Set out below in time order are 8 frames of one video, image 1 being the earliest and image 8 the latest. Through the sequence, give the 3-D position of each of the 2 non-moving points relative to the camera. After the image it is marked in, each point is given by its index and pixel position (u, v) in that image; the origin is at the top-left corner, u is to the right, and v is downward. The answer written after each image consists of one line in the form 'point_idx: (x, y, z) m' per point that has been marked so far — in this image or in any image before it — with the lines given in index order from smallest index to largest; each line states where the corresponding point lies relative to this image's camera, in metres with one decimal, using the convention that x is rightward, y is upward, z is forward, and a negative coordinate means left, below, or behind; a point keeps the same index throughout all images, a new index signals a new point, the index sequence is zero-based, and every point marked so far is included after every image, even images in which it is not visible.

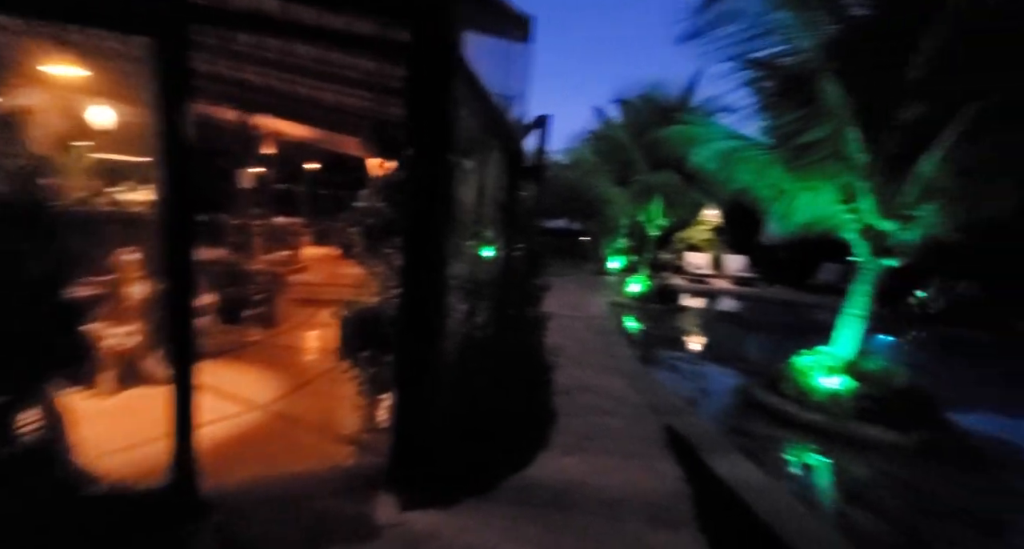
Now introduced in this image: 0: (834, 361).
0: (+3.6, -1.0, +5.1) m
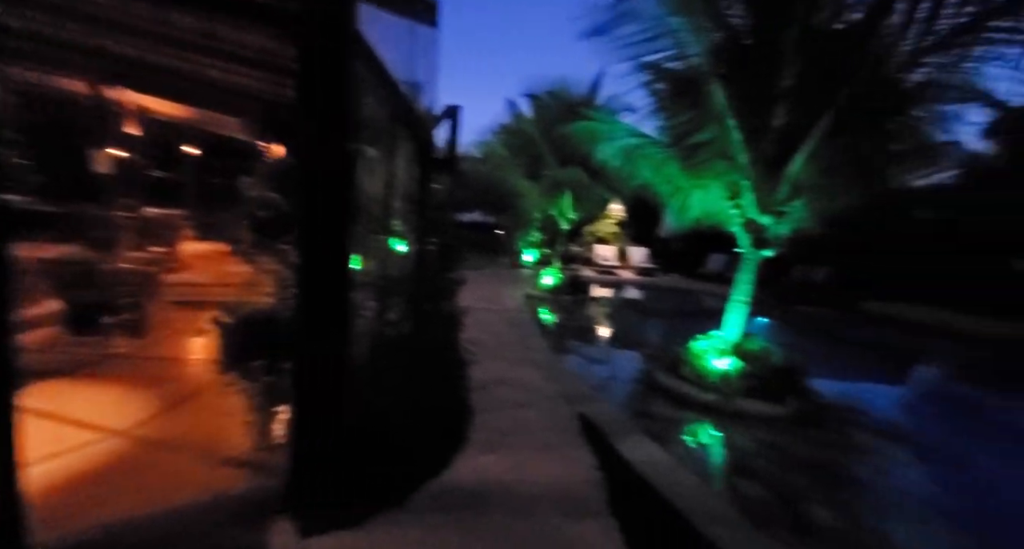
0: (+2.6, -0.9, +5.6) m
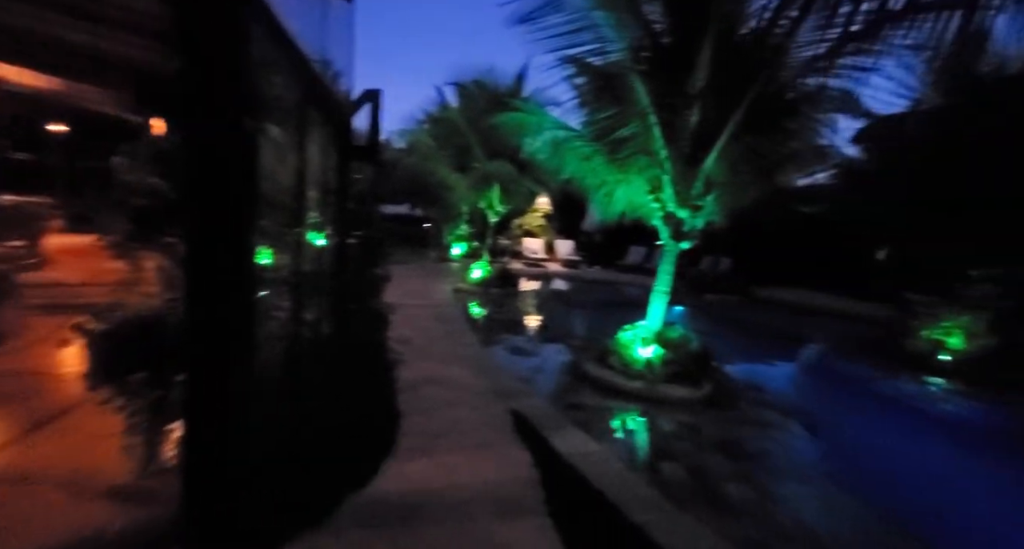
0: (+1.7, -0.7, +5.8) m
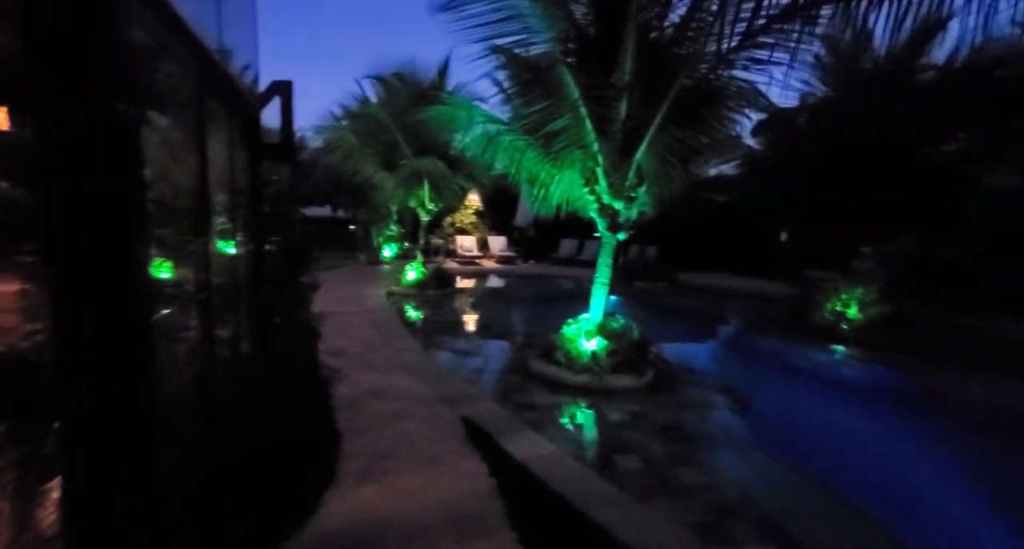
0: (+1.0, -0.6, +5.8) m
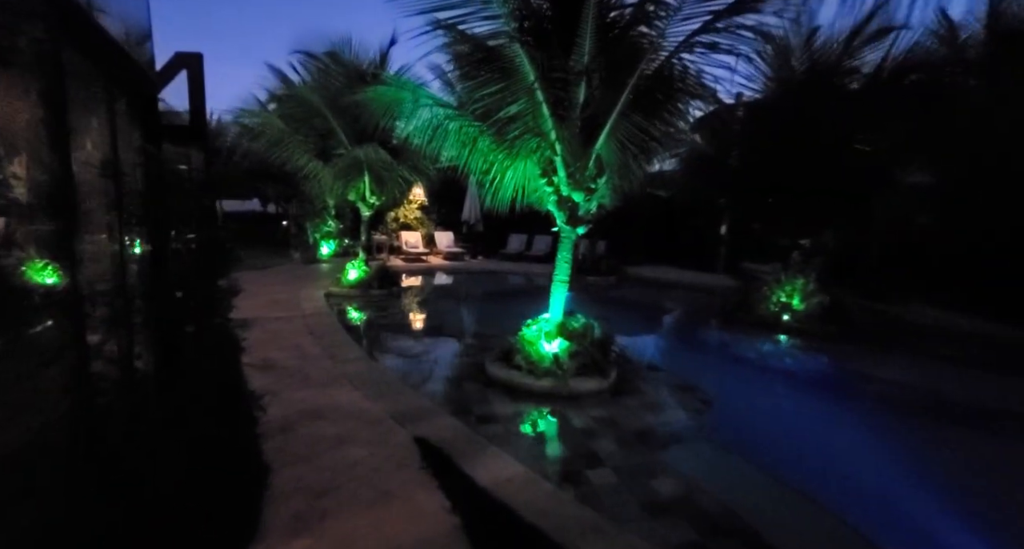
0: (+0.5, -0.6, +5.5) m
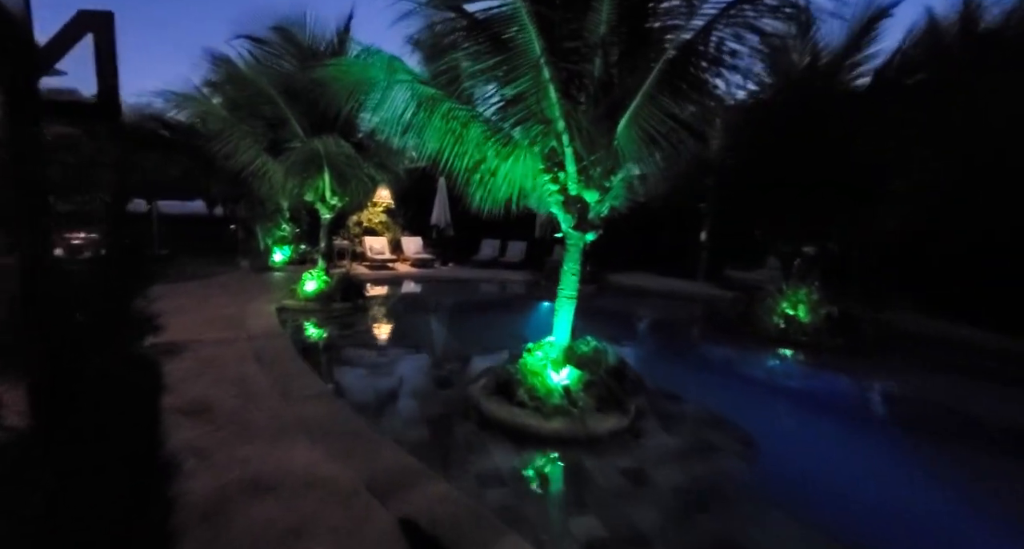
0: (+0.4, -0.8, +4.5) m
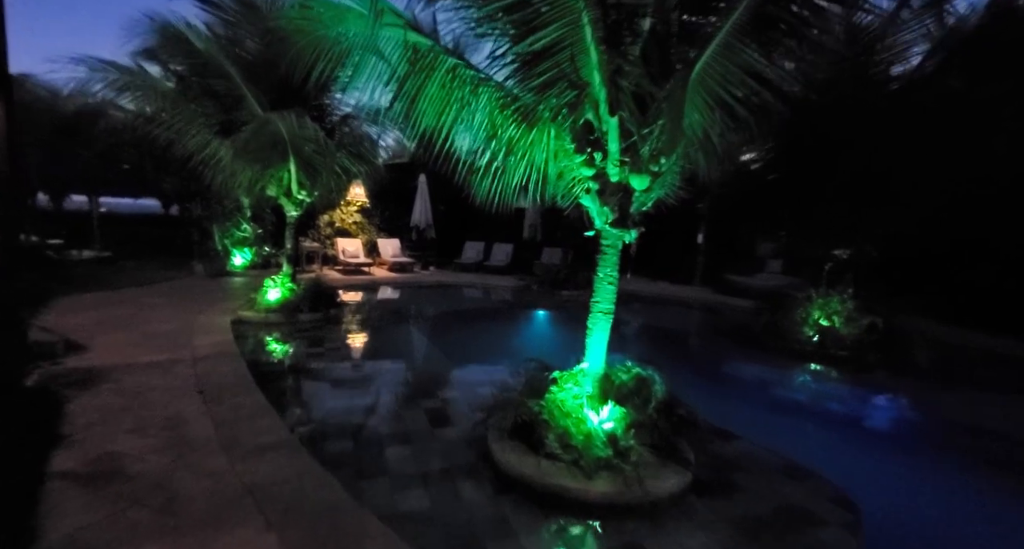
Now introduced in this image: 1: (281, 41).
0: (+0.6, -0.8, +3.5) m
1: (-2.3, +2.4, +4.7) m
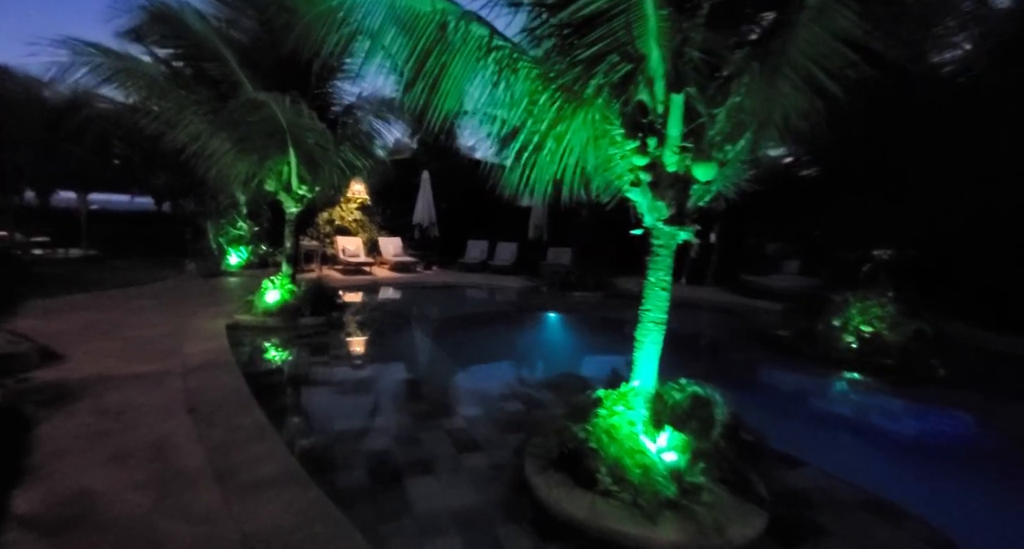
0: (+0.9, -0.9, +3.0) m
1: (-2.0, +2.3, +4.2) m
